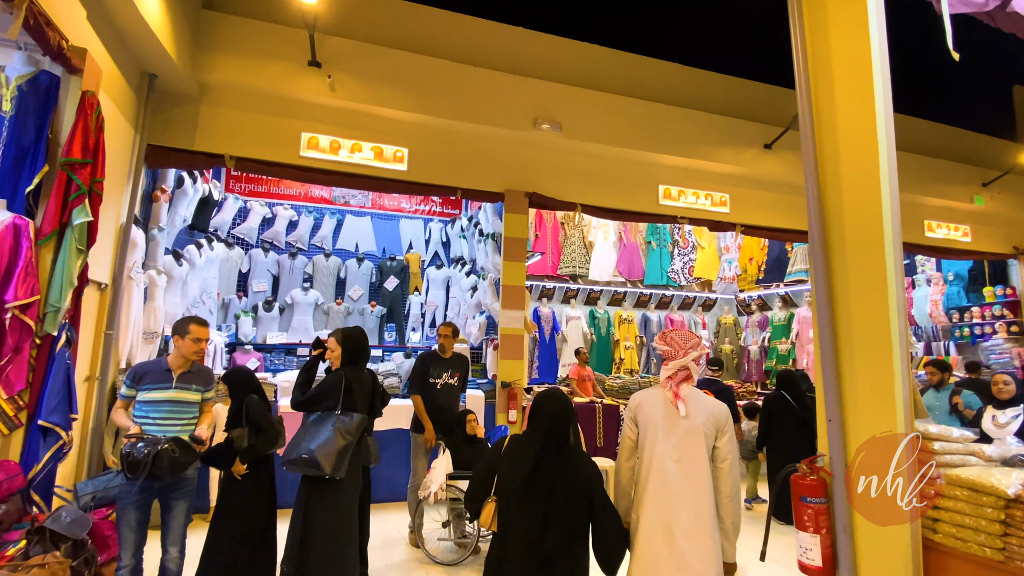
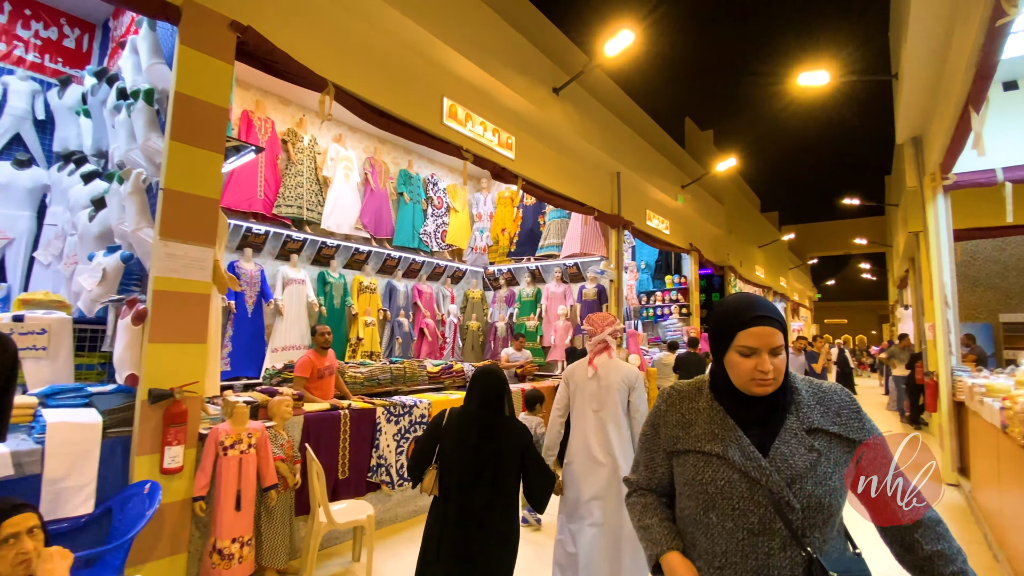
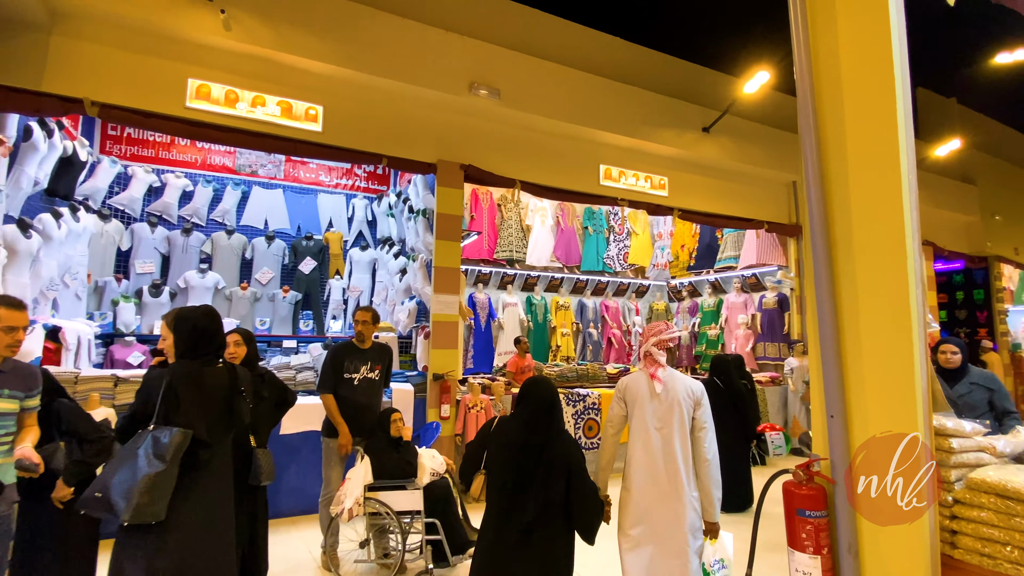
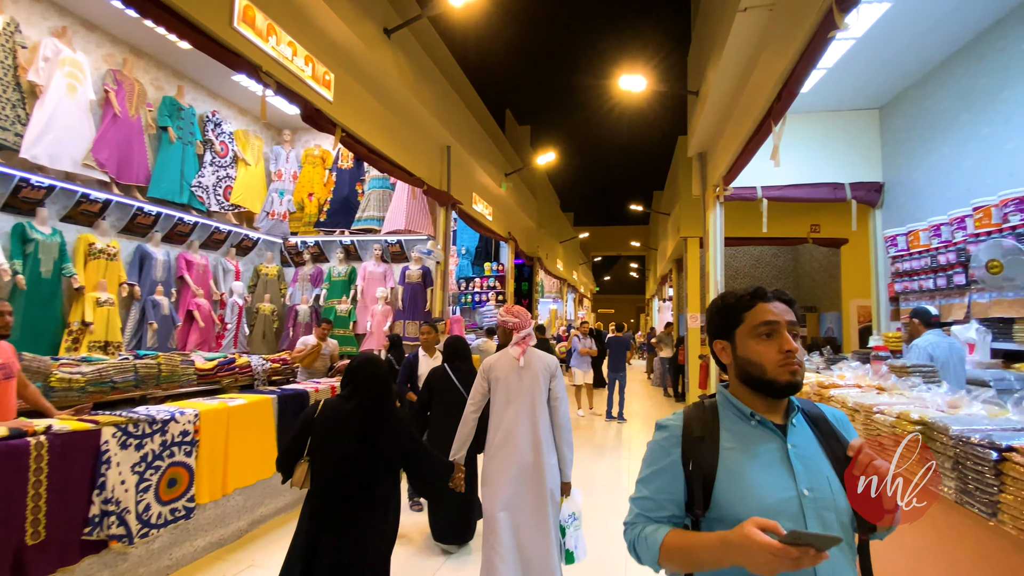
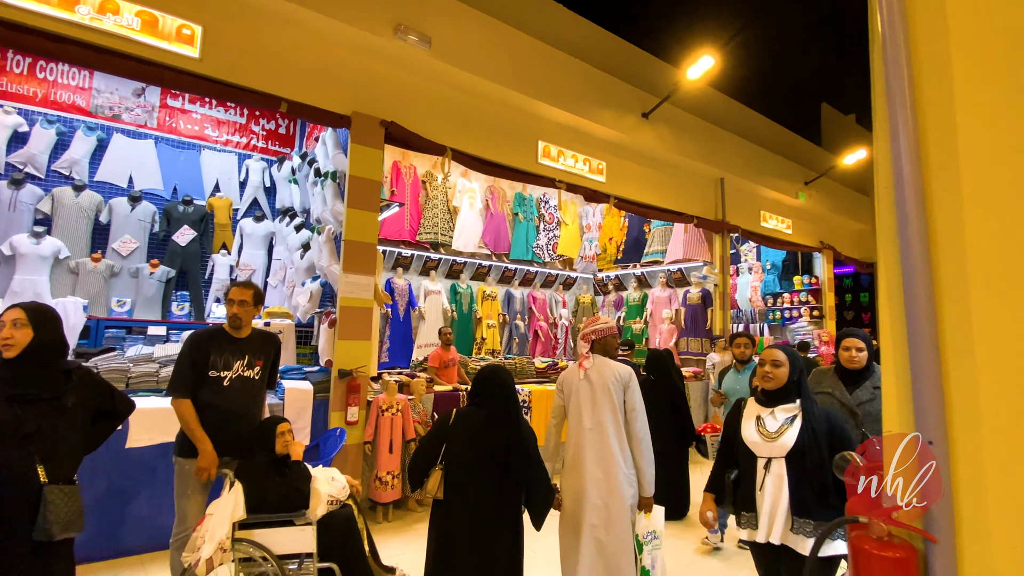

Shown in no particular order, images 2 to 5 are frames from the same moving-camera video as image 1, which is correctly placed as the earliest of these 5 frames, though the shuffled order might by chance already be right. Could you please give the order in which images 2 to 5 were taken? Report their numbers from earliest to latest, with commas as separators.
3, 5, 2, 4
